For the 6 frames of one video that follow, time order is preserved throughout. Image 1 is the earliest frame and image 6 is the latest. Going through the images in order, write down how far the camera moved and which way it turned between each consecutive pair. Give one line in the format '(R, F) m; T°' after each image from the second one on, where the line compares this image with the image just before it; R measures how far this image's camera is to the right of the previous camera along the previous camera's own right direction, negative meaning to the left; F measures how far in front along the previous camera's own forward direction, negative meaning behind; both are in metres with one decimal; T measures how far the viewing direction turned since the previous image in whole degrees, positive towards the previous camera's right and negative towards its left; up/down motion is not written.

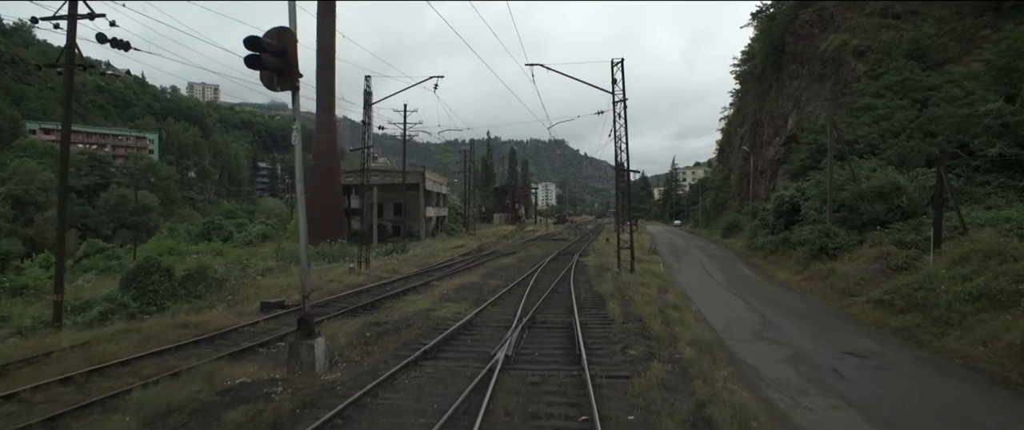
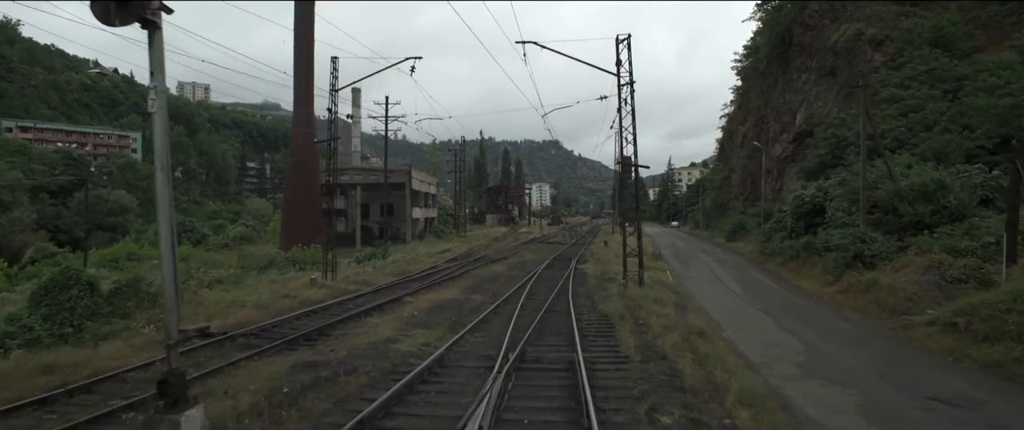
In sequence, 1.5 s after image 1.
(+0.2, +3.2) m; +1°
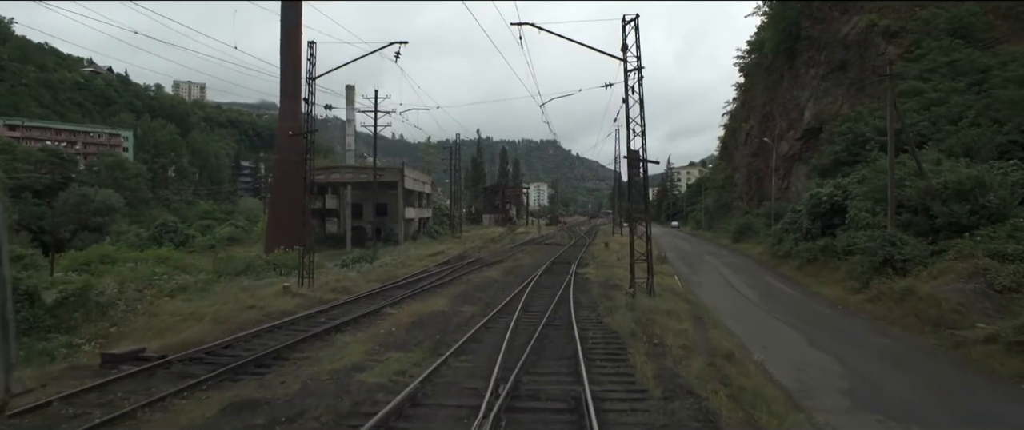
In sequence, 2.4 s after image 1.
(+0.1, +2.0) m; 0°
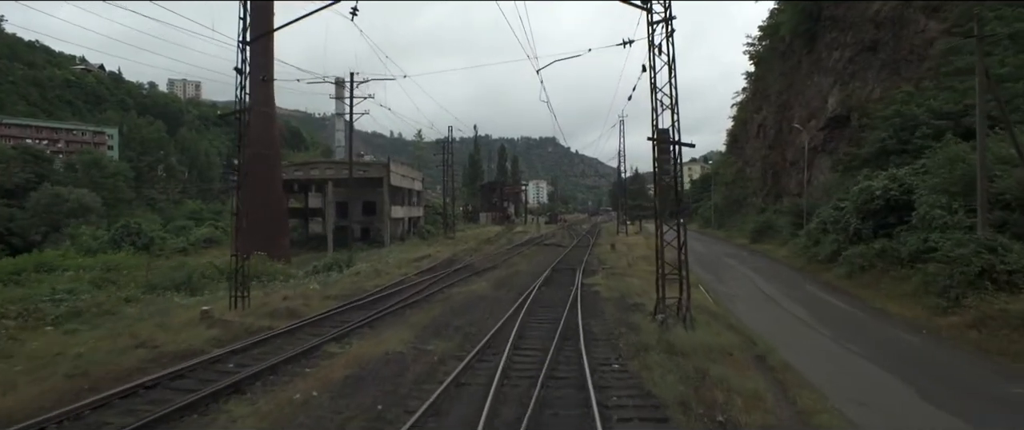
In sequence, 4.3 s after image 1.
(+0.2, +4.3) m; 0°
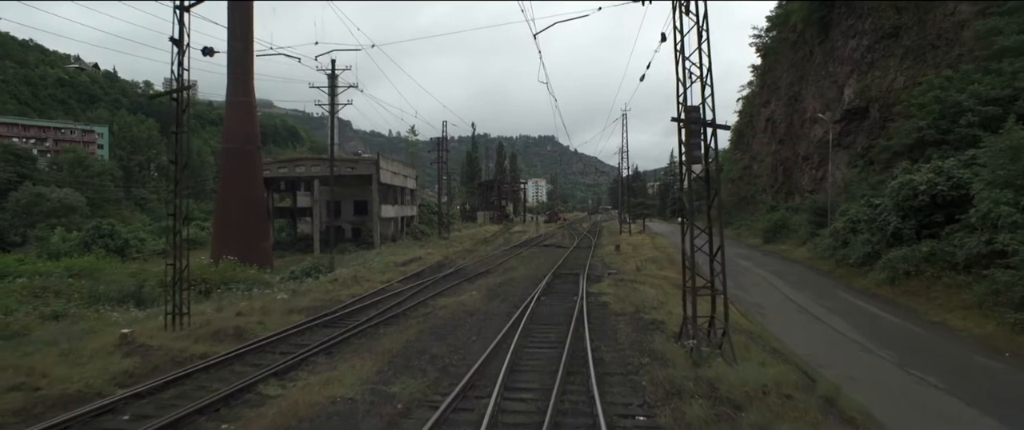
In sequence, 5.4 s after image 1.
(+0.1, +2.6) m; 0°
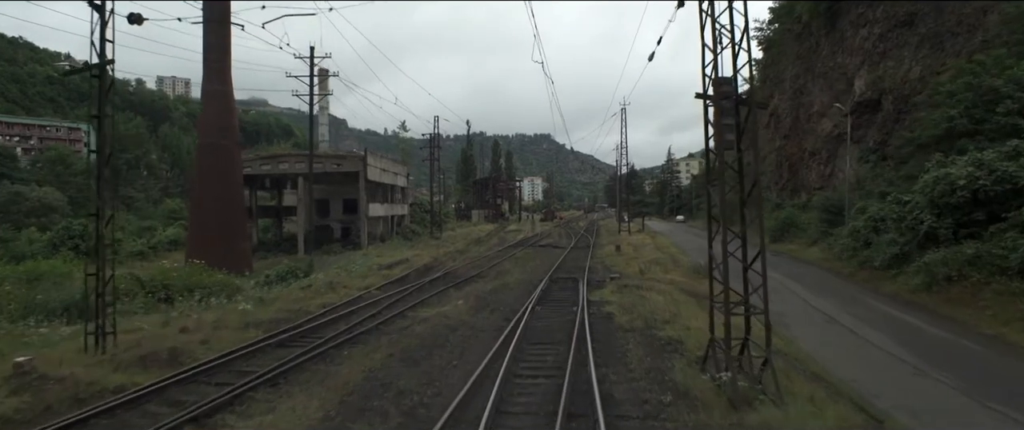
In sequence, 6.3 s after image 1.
(+0.1, +2.1) m; 0°
